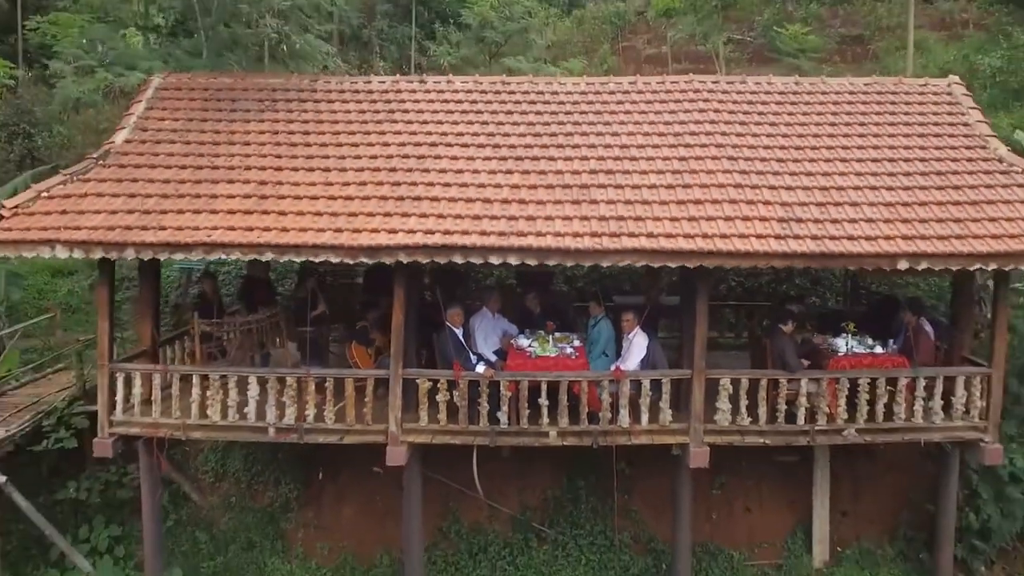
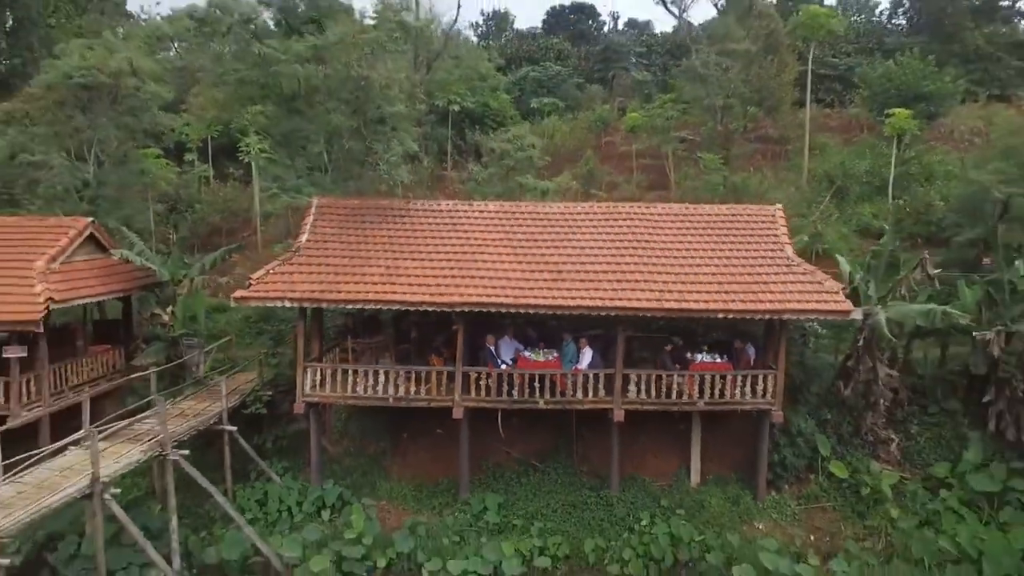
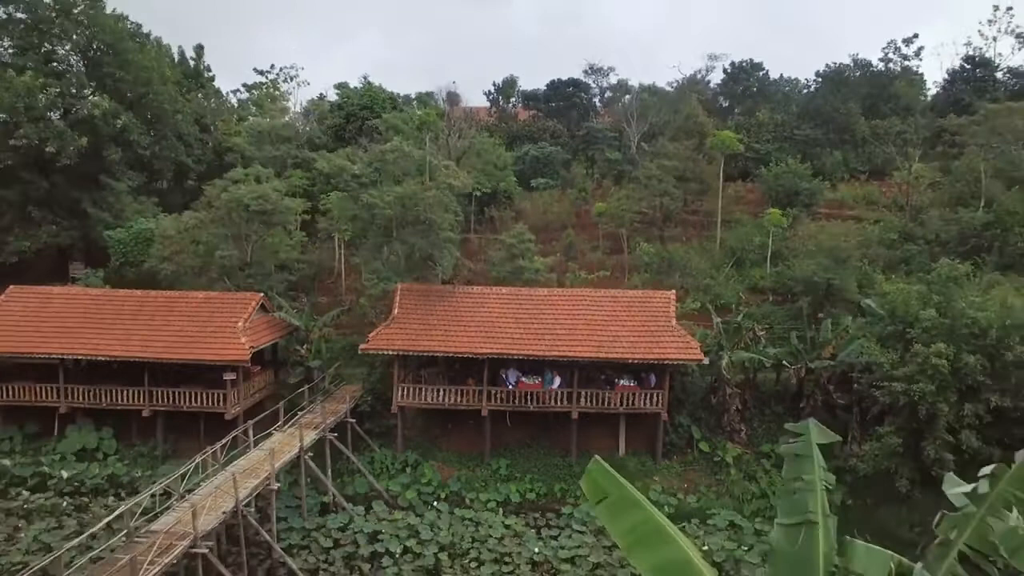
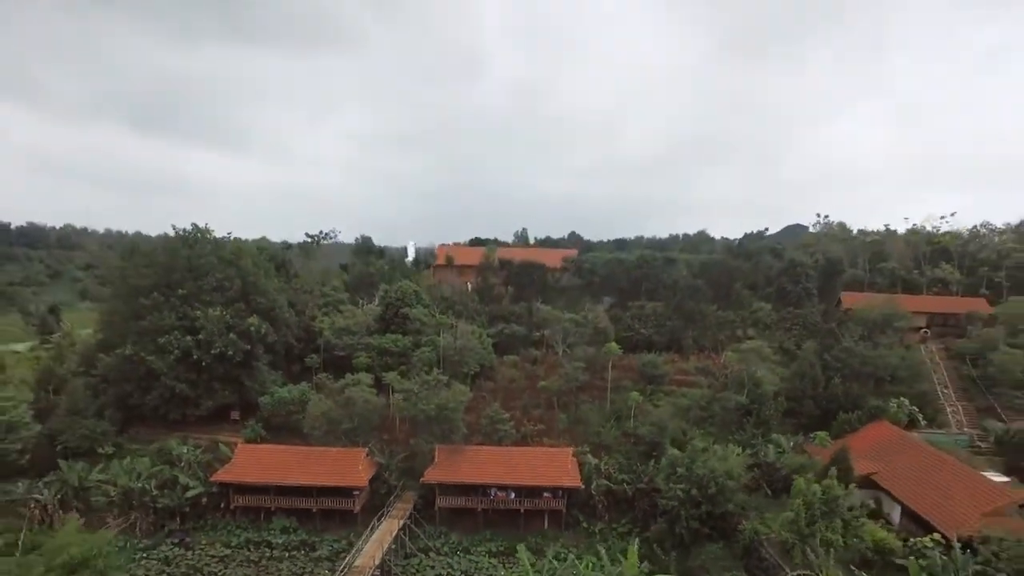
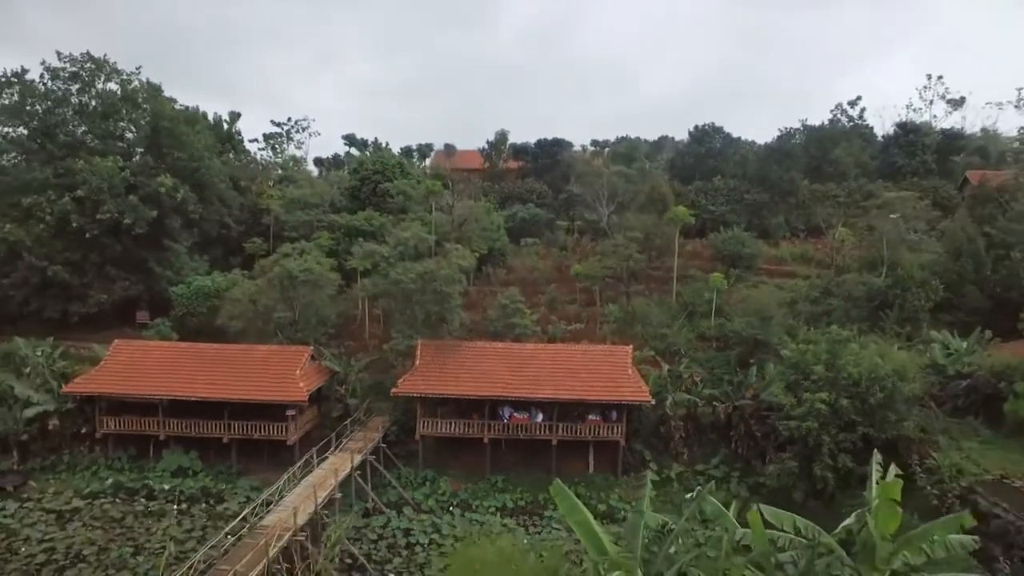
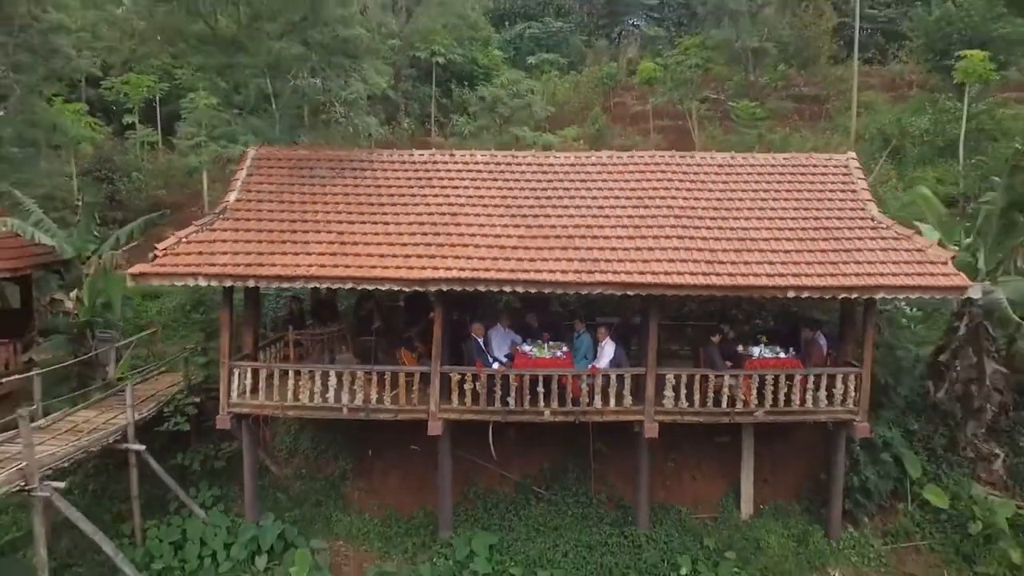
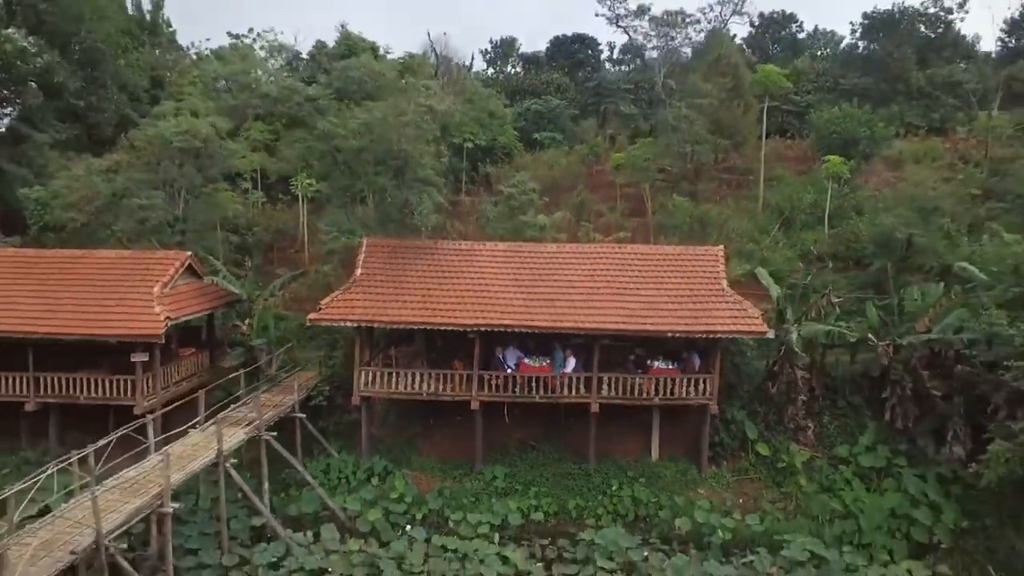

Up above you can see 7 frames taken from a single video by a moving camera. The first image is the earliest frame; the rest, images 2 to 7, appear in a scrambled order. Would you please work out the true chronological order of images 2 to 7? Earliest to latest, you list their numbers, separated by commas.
6, 2, 7, 3, 5, 4
